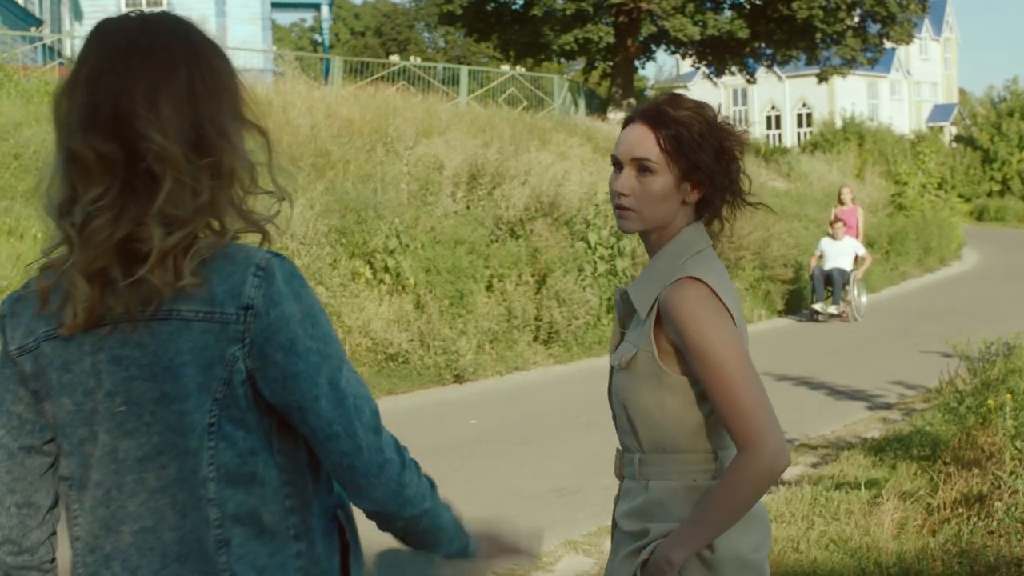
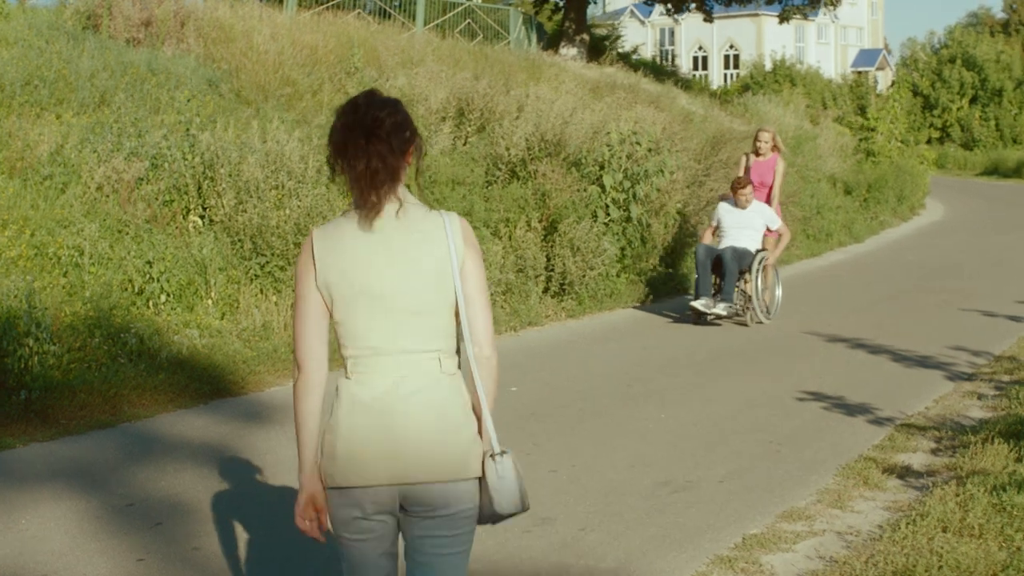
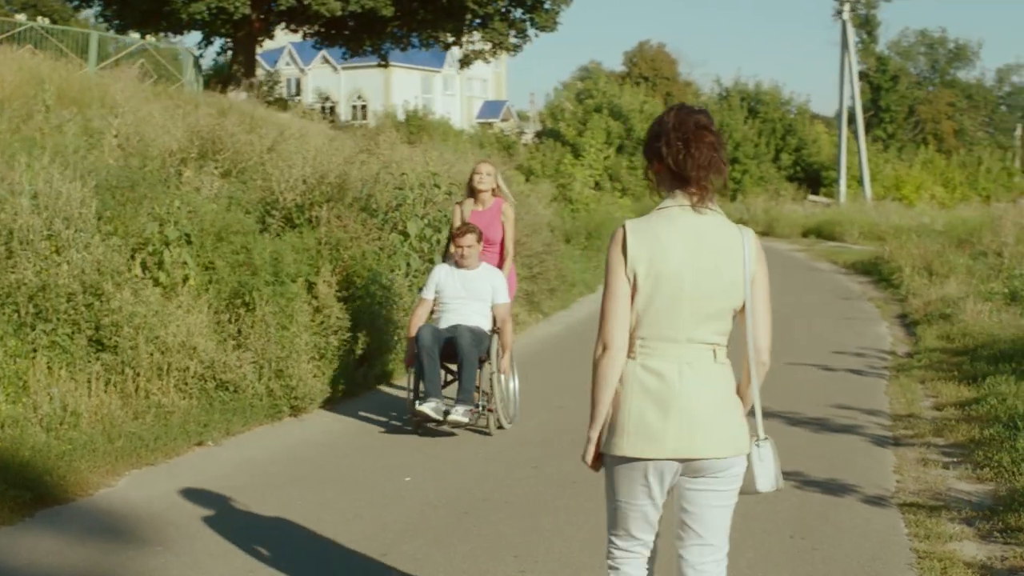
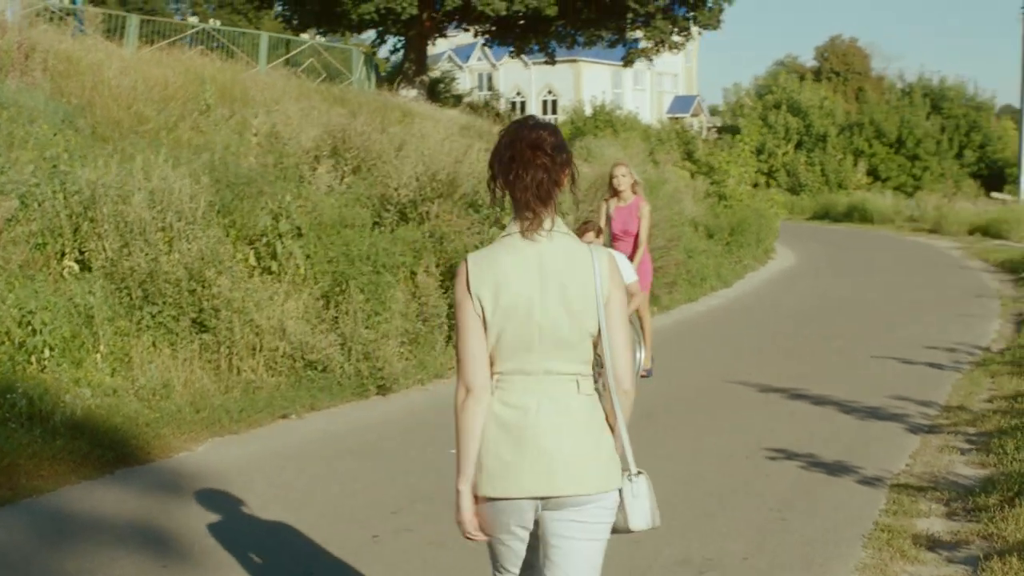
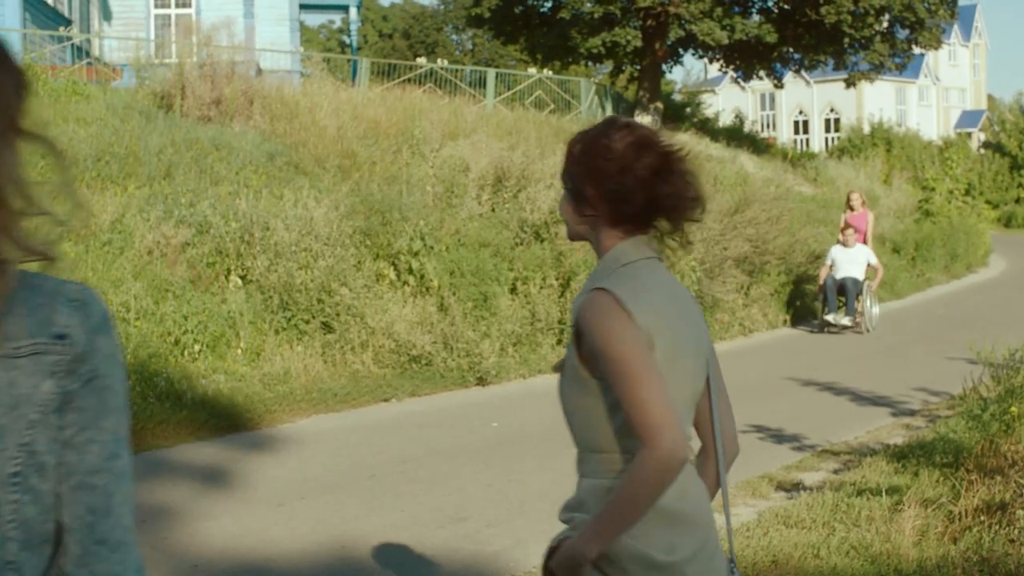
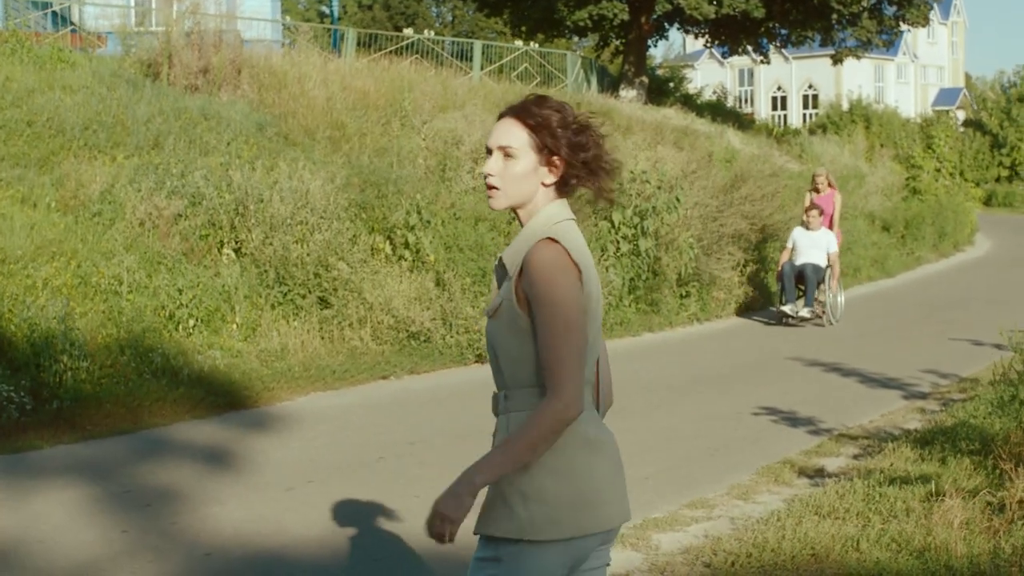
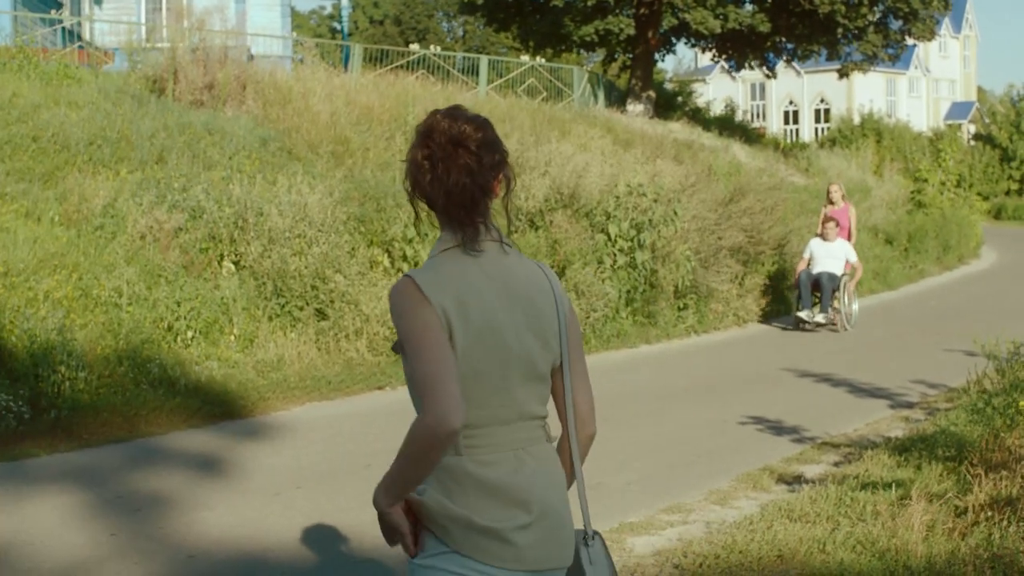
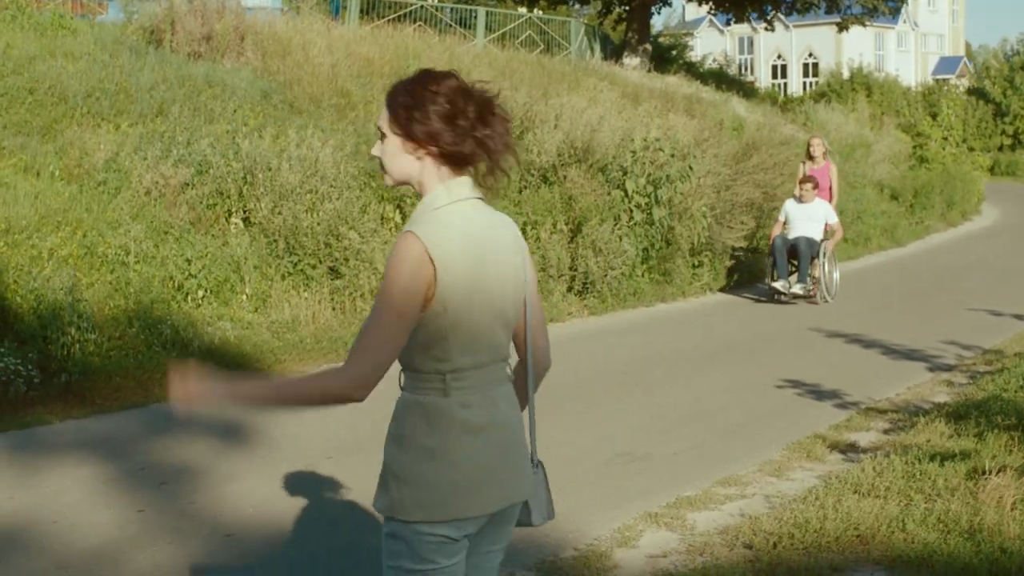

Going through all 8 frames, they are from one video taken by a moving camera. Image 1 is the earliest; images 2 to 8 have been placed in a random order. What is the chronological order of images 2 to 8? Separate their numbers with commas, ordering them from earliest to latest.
5, 7, 6, 8, 2, 4, 3
